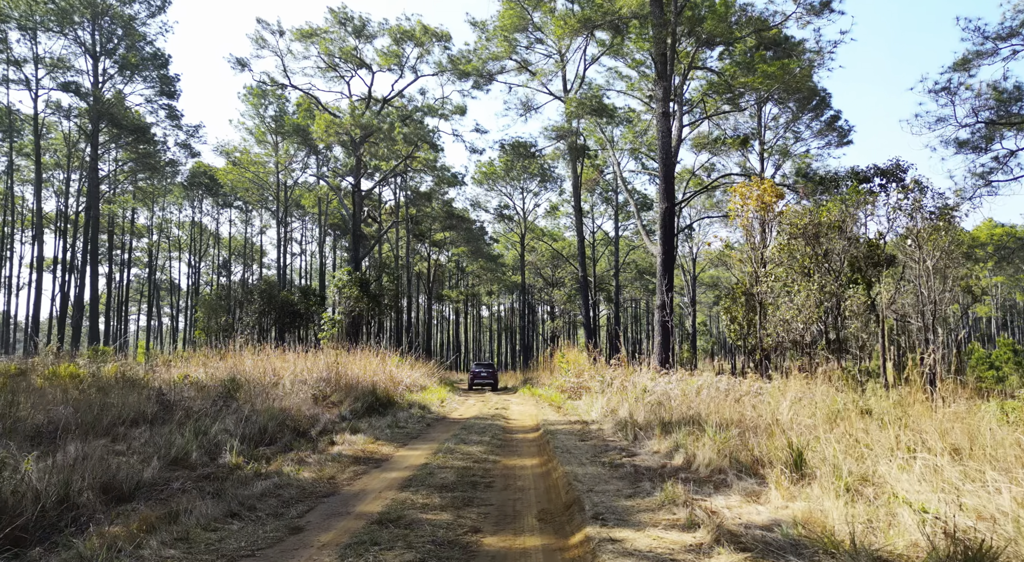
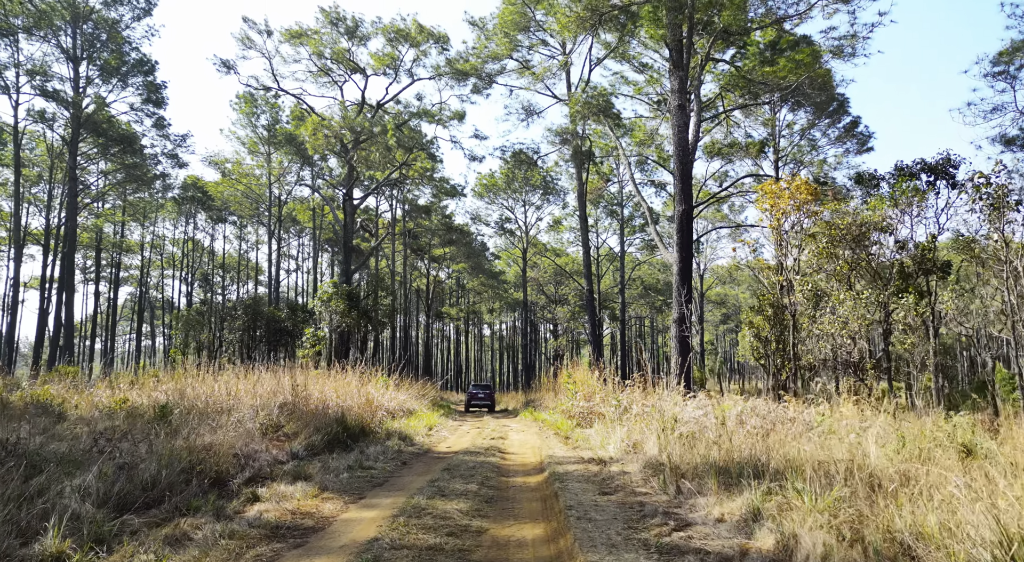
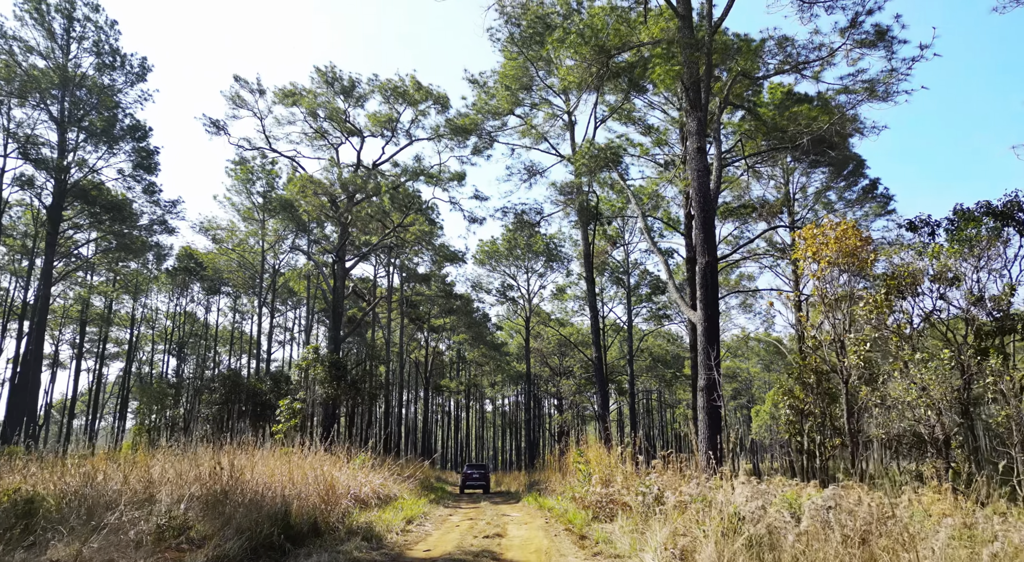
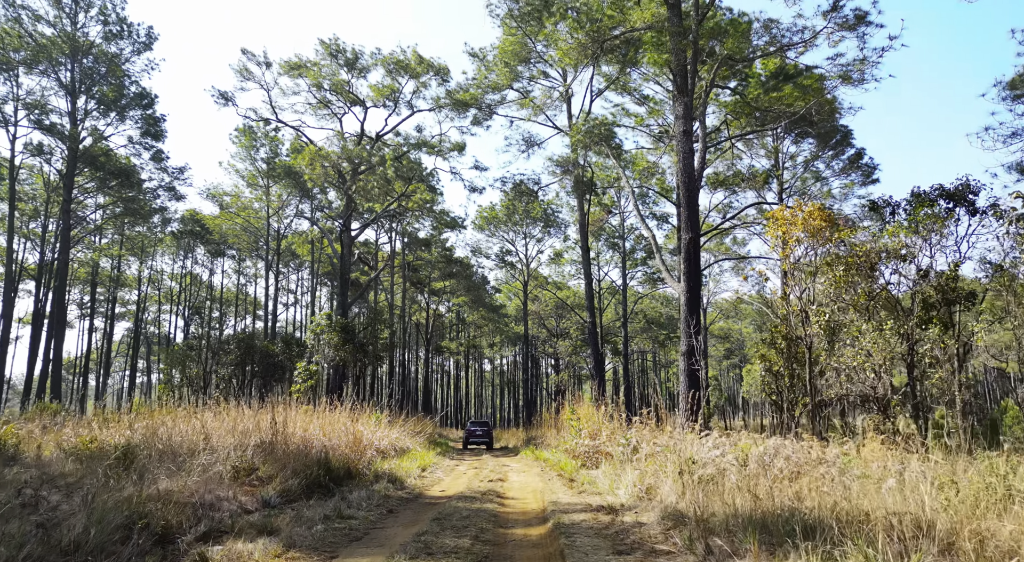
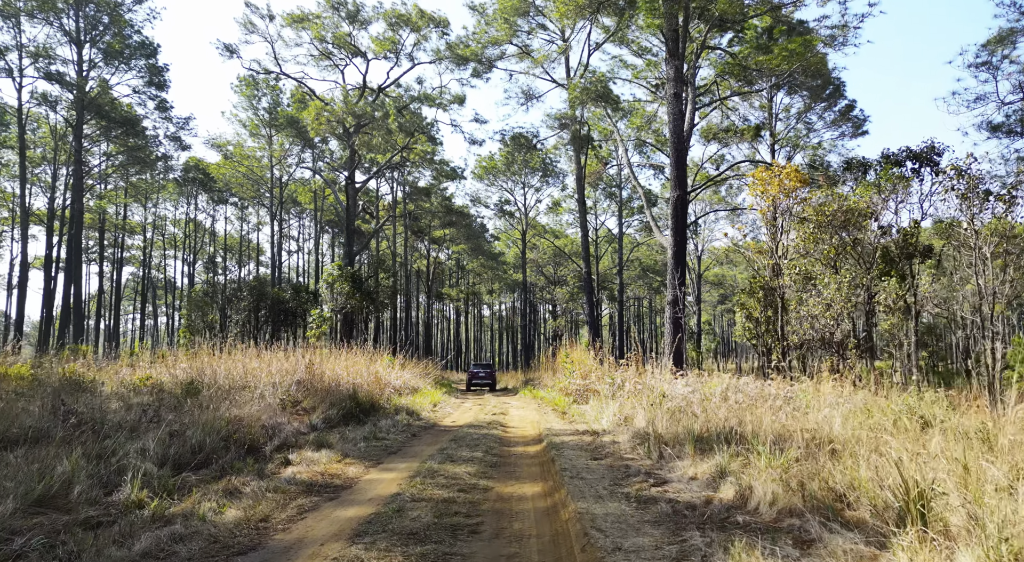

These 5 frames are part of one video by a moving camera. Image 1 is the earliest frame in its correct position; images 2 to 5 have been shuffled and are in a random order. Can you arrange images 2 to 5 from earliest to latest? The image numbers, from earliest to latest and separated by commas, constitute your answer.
5, 2, 4, 3
